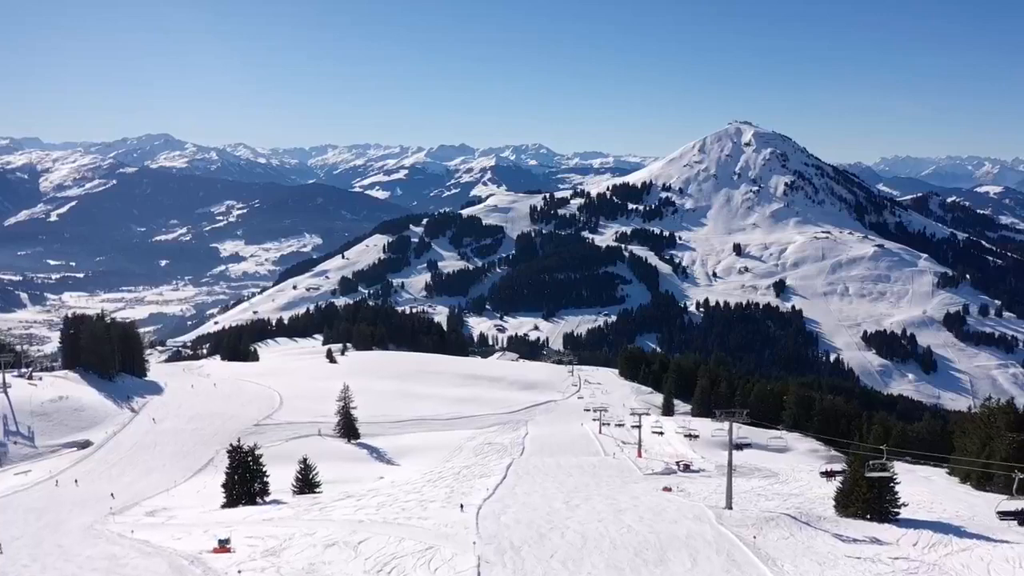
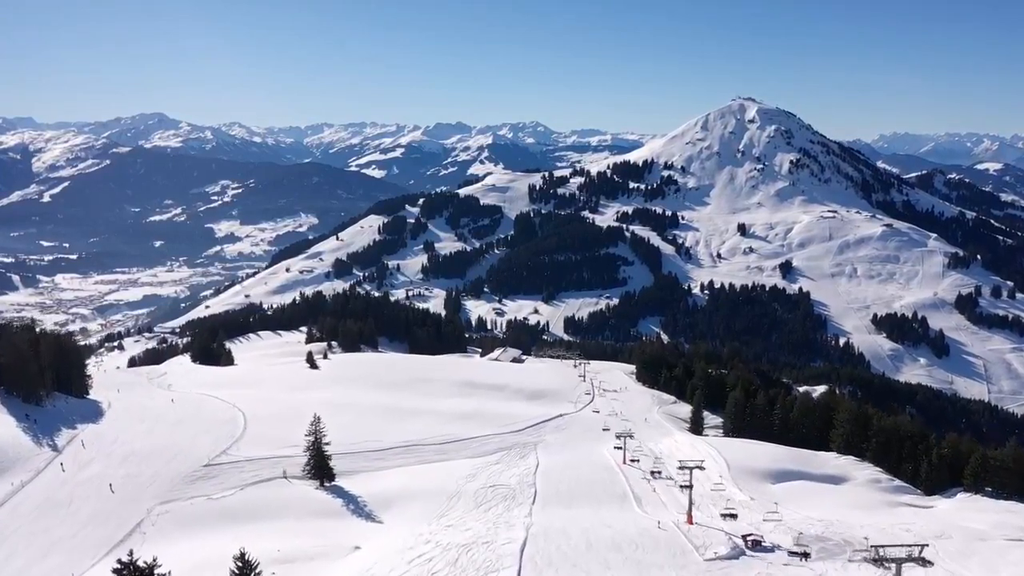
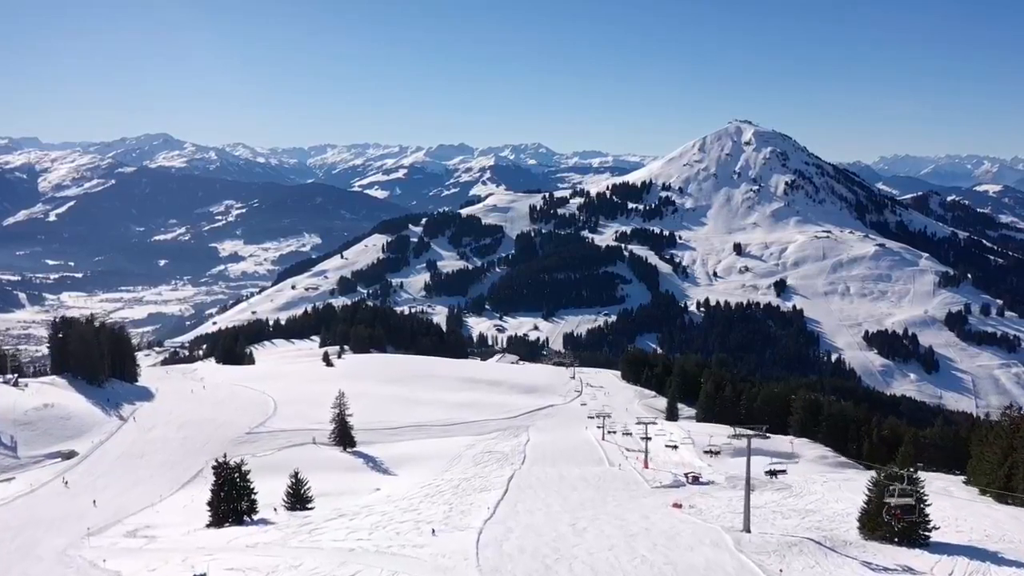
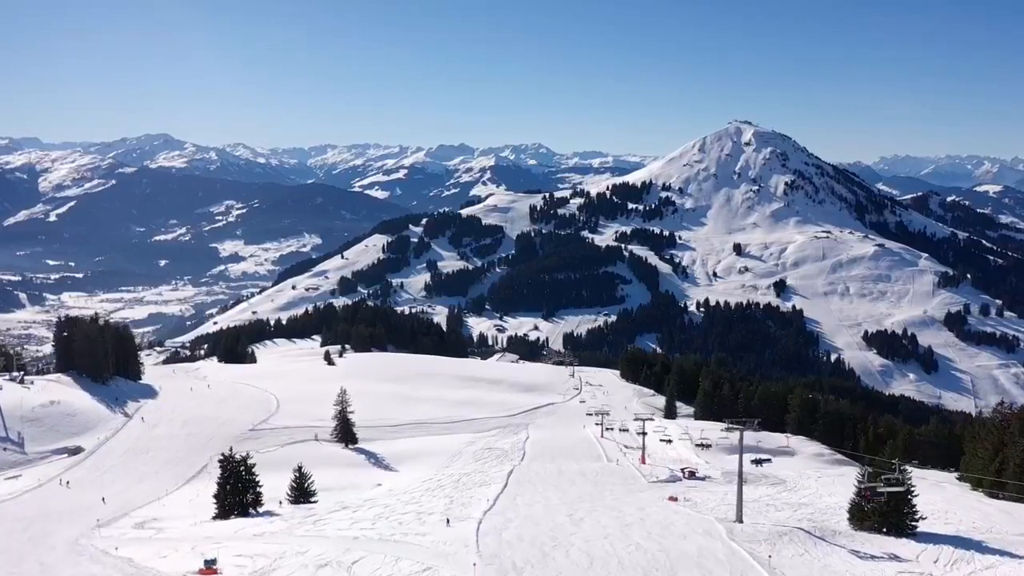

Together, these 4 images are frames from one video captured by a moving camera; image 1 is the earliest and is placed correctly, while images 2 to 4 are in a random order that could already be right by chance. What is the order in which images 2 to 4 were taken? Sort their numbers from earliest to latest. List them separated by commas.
4, 3, 2
